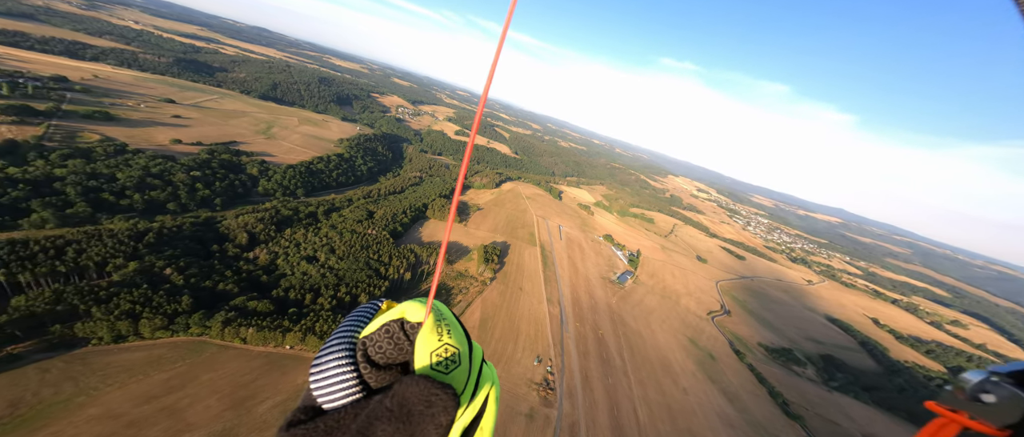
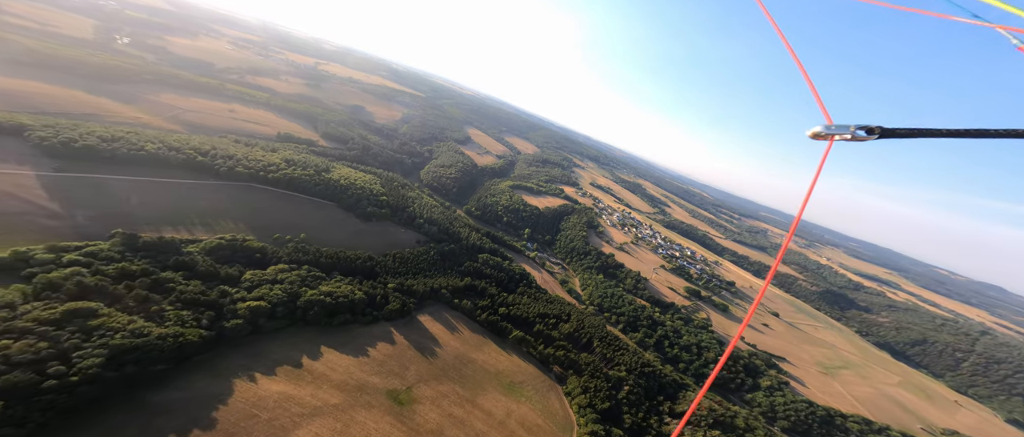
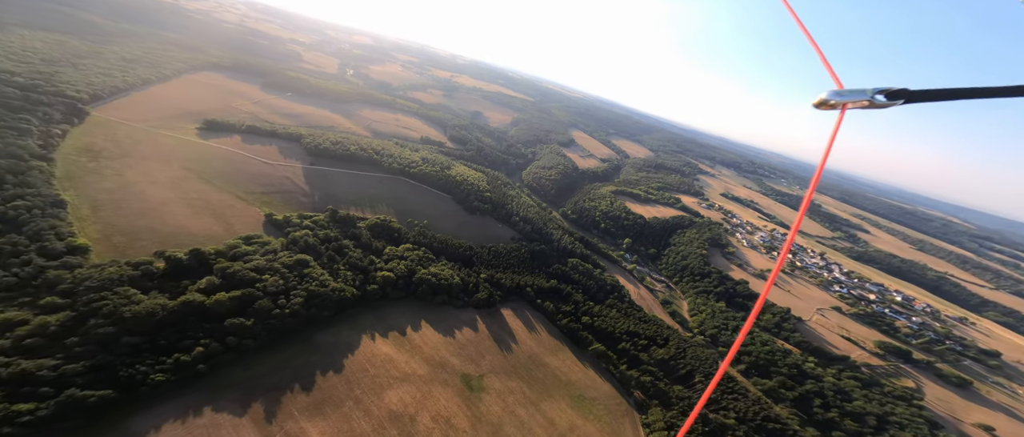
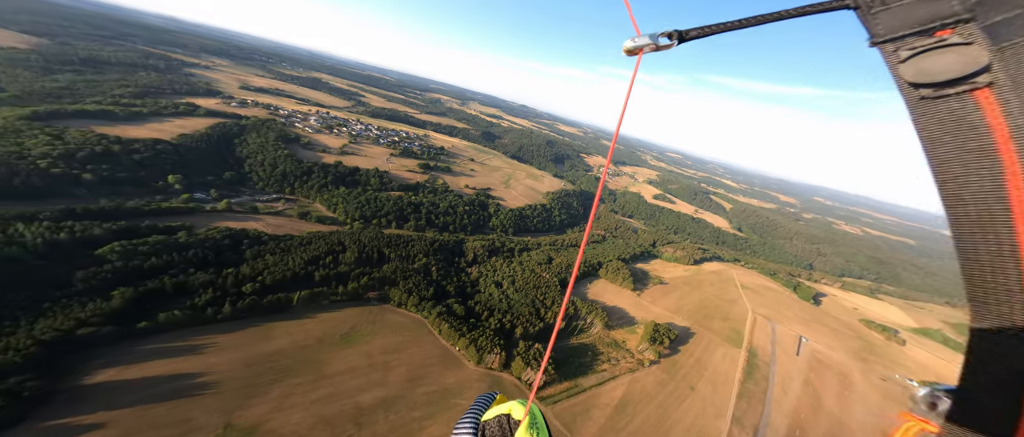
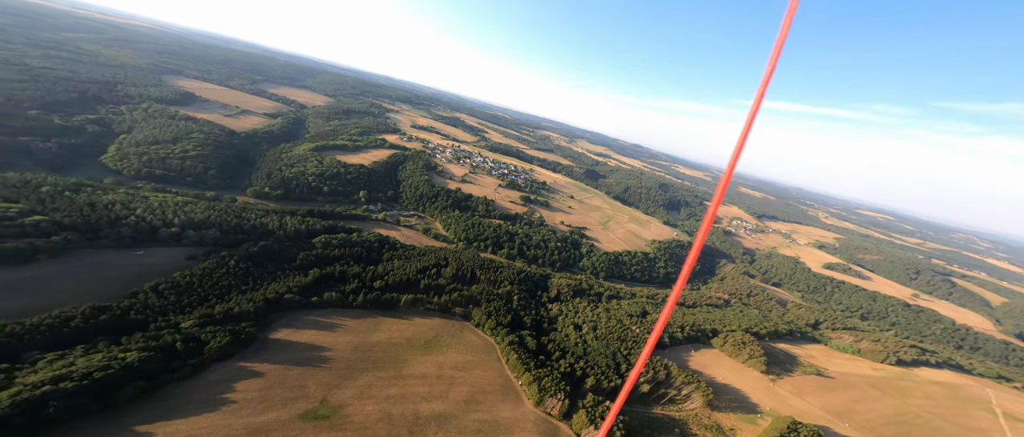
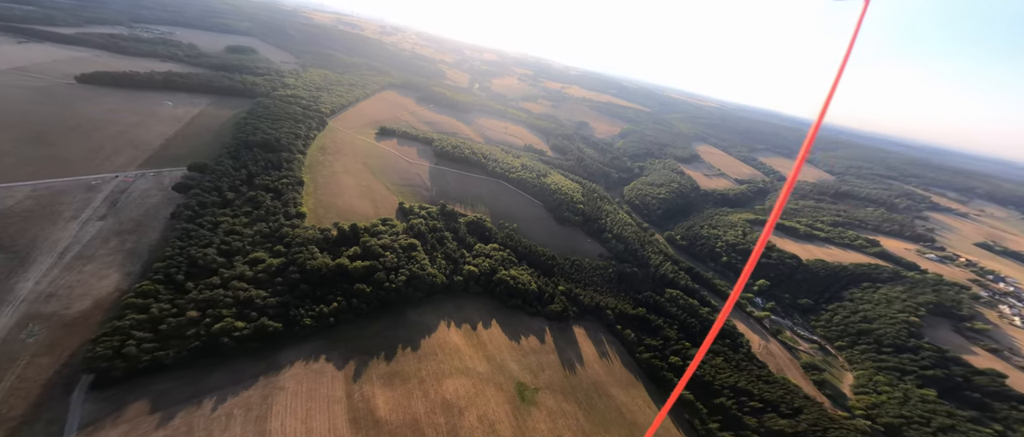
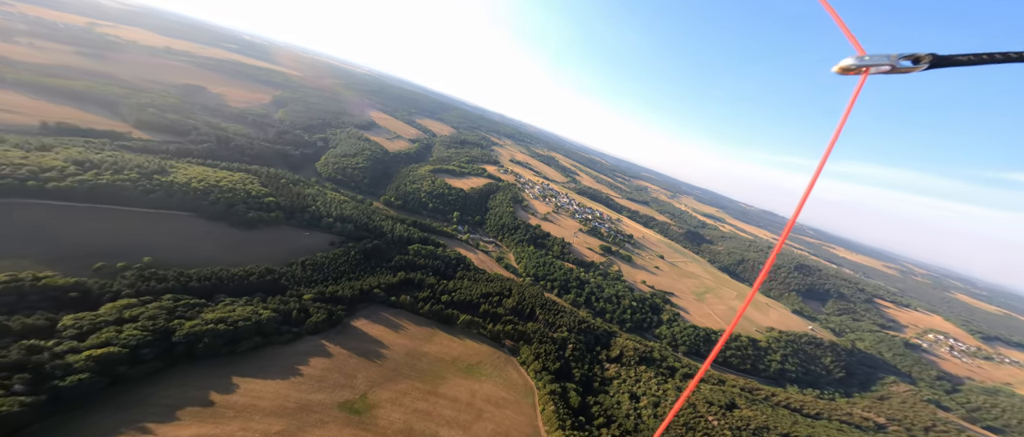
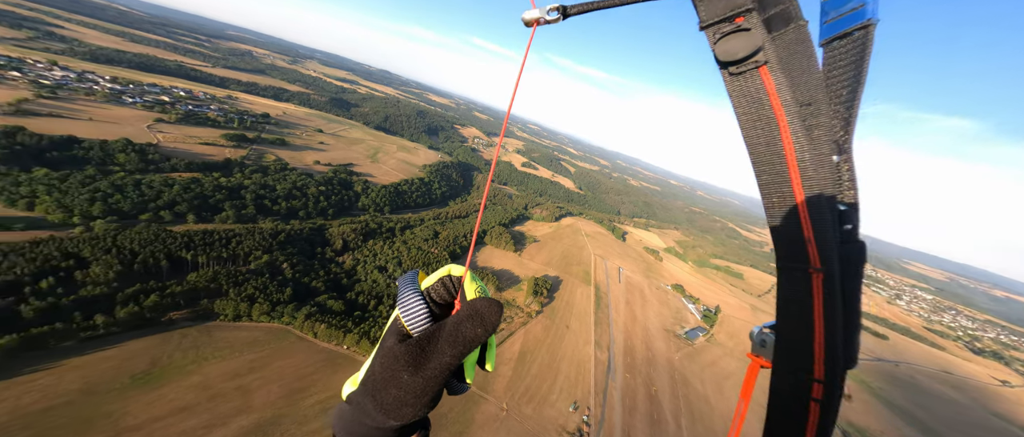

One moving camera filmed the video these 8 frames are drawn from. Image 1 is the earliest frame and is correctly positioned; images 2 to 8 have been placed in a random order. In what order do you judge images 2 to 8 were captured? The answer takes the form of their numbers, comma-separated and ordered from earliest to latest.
8, 4, 5, 7, 2, 3, 6
